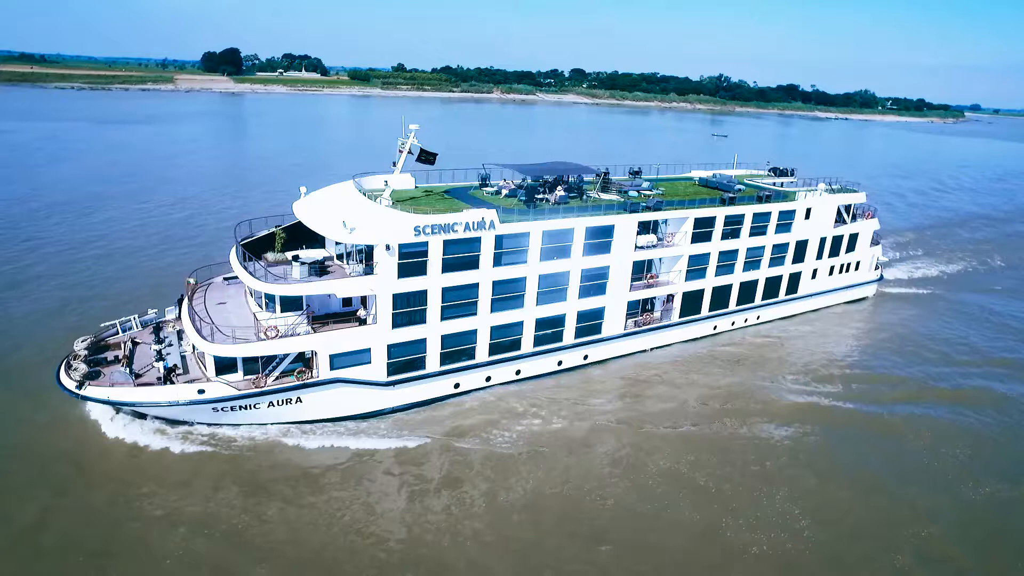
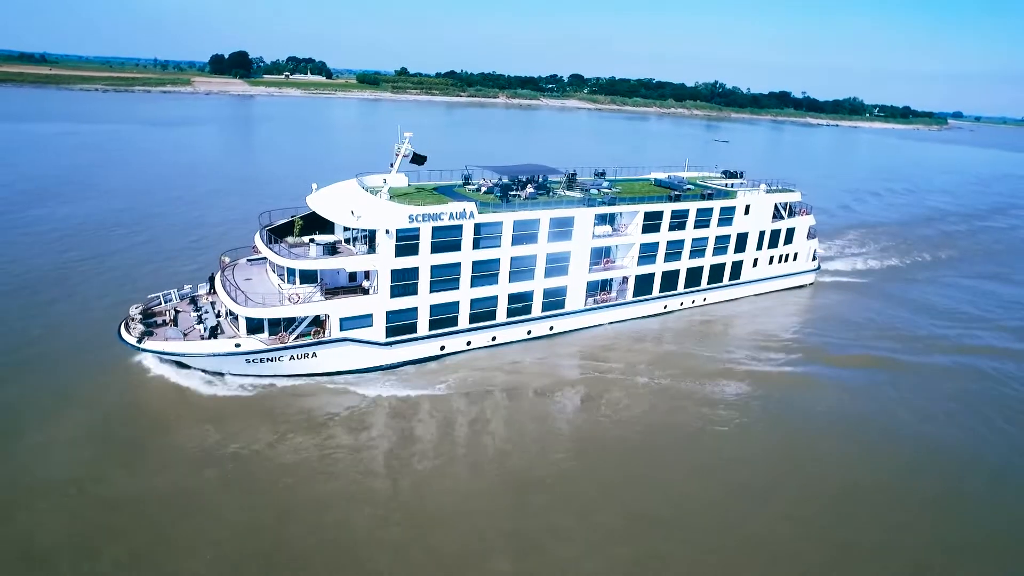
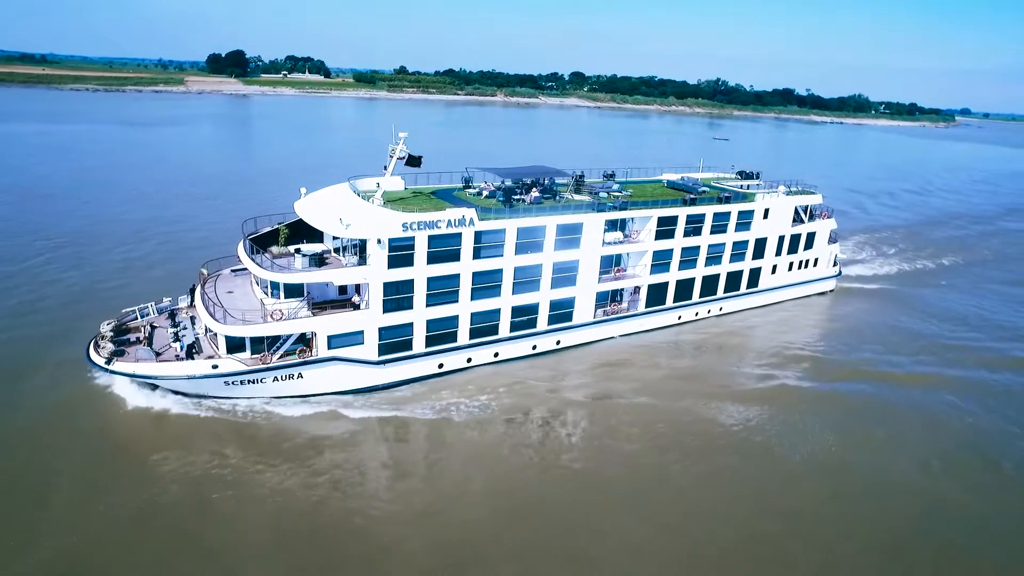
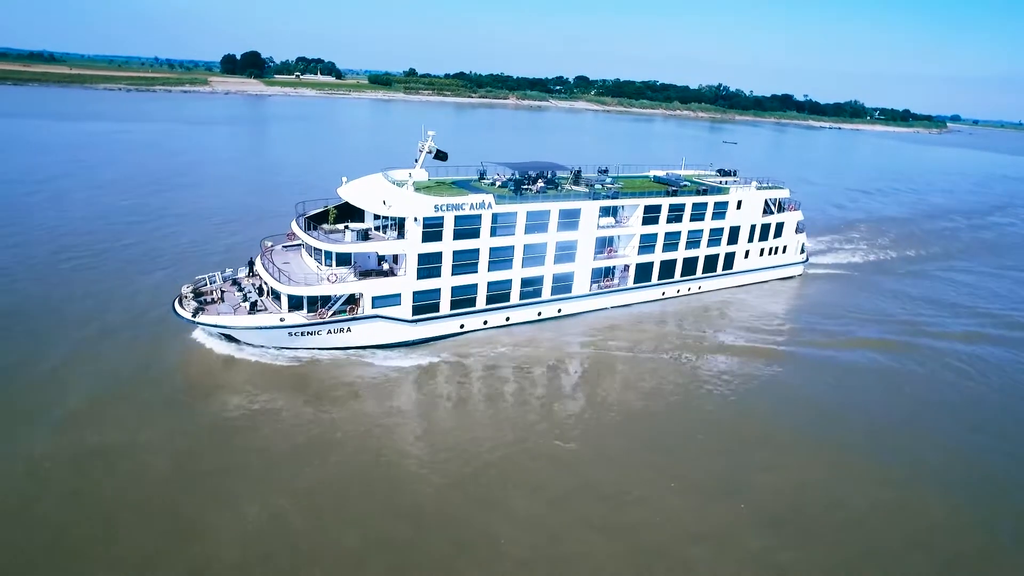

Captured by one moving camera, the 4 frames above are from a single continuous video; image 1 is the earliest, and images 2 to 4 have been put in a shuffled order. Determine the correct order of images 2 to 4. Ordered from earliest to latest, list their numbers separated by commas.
3, 2, 4
